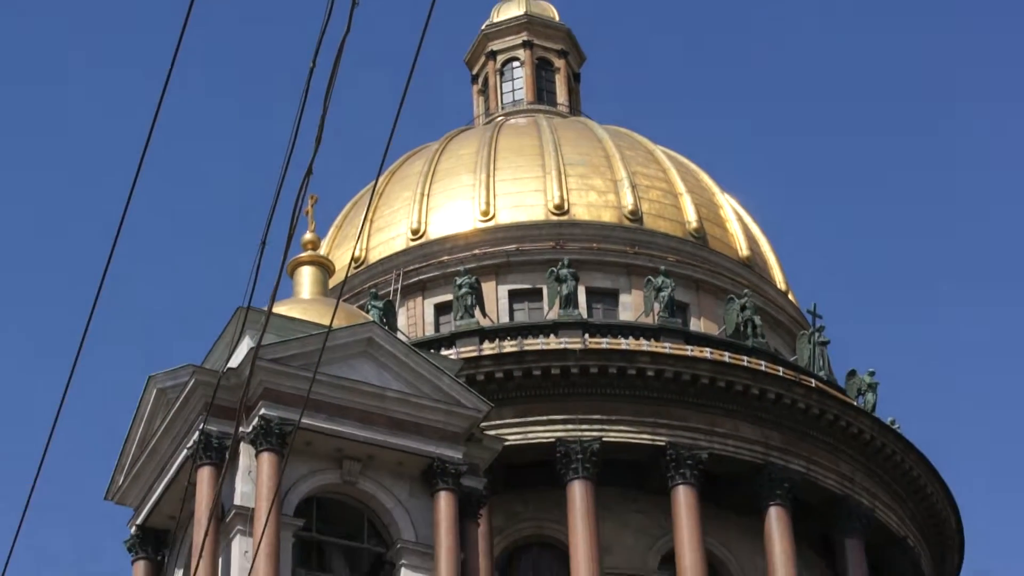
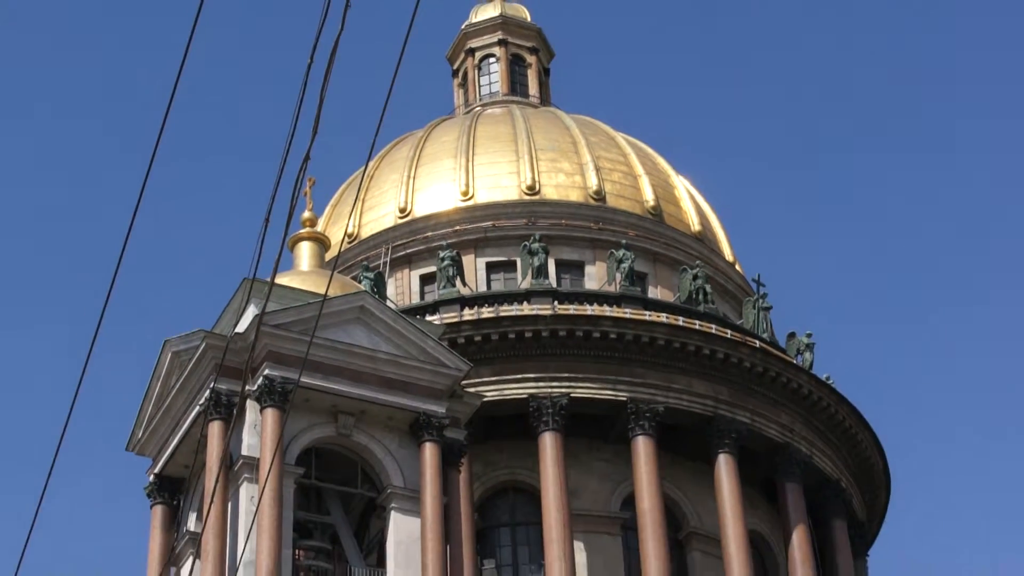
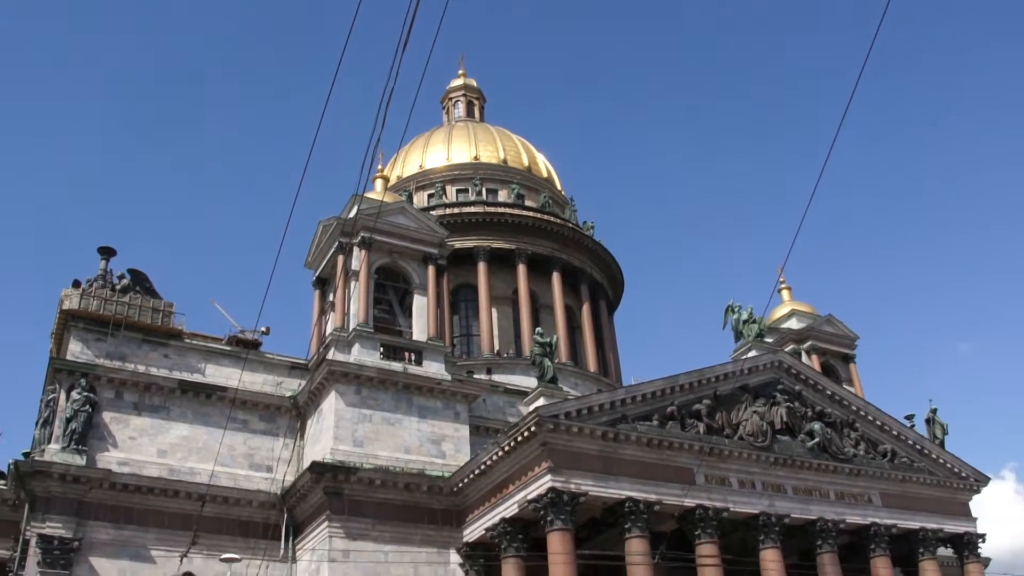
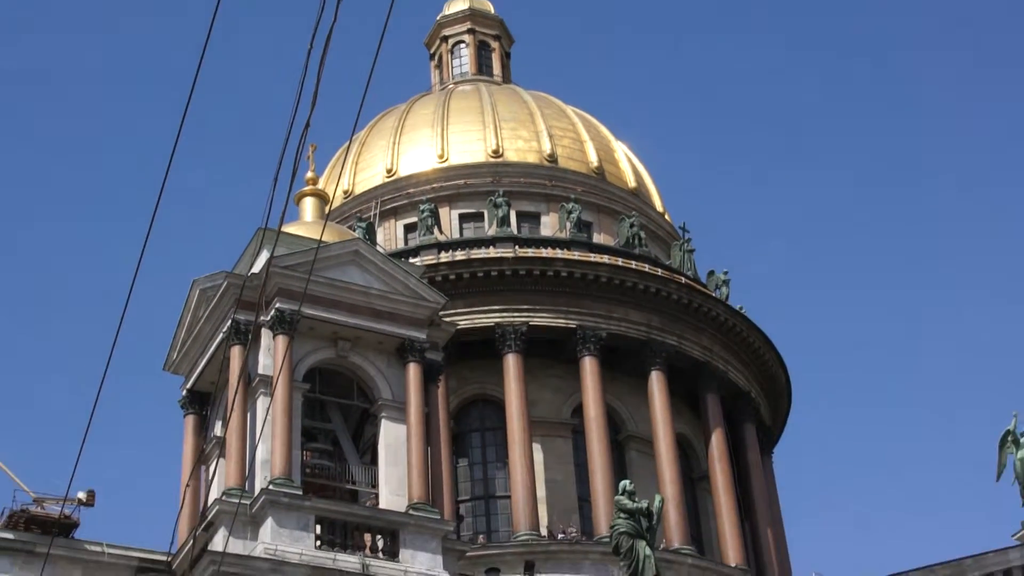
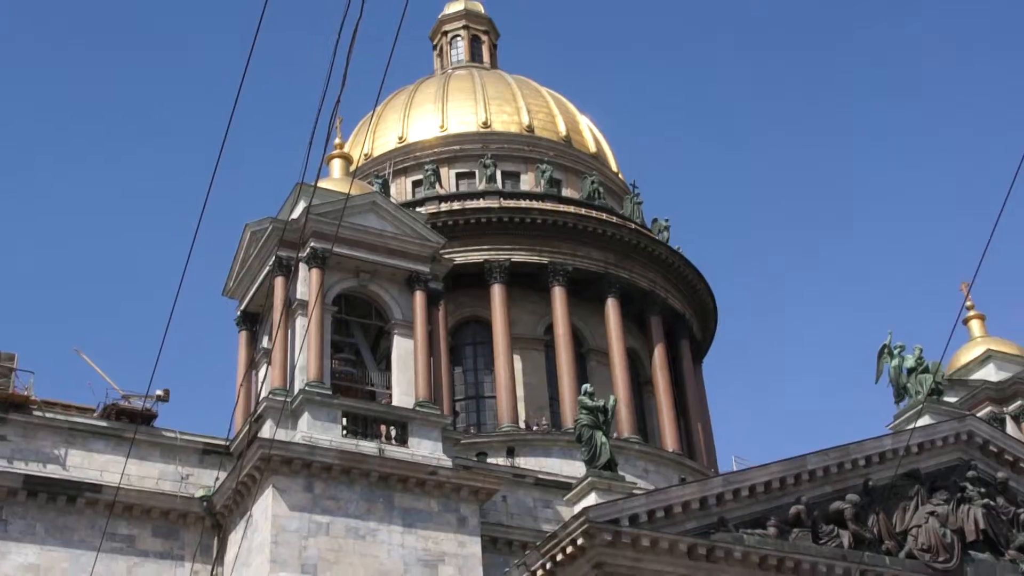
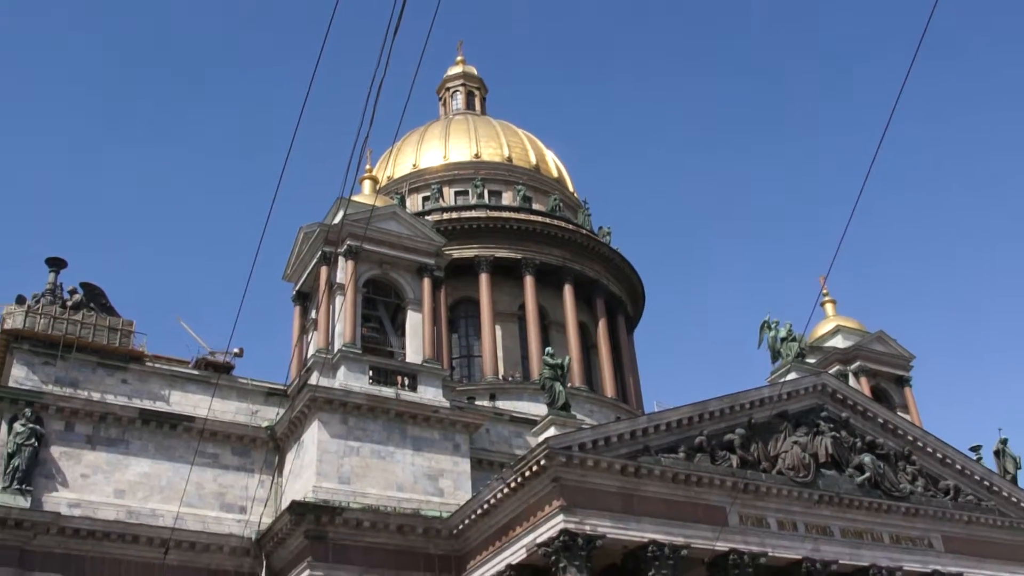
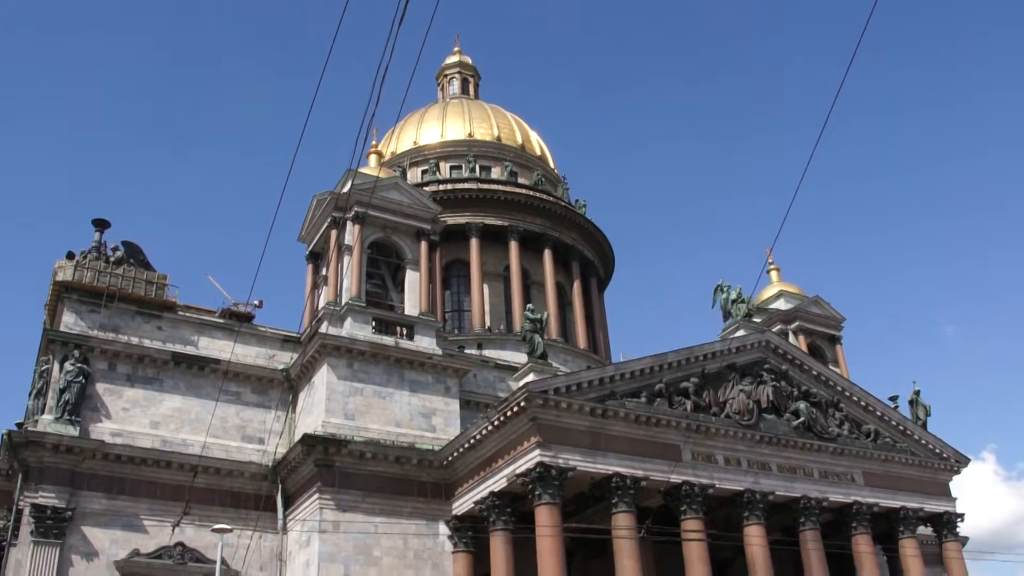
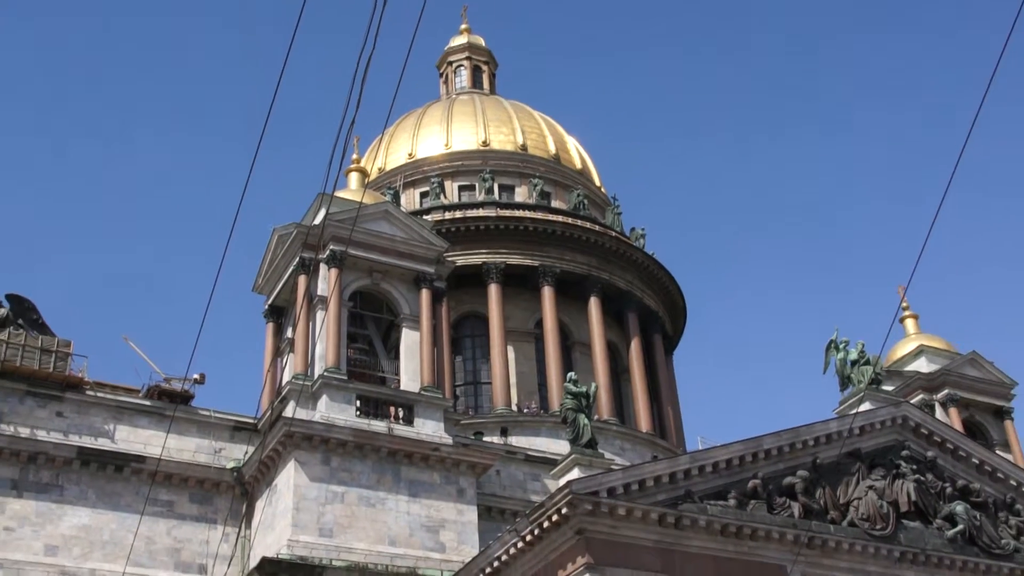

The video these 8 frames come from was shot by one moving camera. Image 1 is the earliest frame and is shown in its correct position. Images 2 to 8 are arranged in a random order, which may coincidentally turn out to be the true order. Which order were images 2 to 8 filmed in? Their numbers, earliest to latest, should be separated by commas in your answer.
2, 4, 5, 8, 6, 3, 7
